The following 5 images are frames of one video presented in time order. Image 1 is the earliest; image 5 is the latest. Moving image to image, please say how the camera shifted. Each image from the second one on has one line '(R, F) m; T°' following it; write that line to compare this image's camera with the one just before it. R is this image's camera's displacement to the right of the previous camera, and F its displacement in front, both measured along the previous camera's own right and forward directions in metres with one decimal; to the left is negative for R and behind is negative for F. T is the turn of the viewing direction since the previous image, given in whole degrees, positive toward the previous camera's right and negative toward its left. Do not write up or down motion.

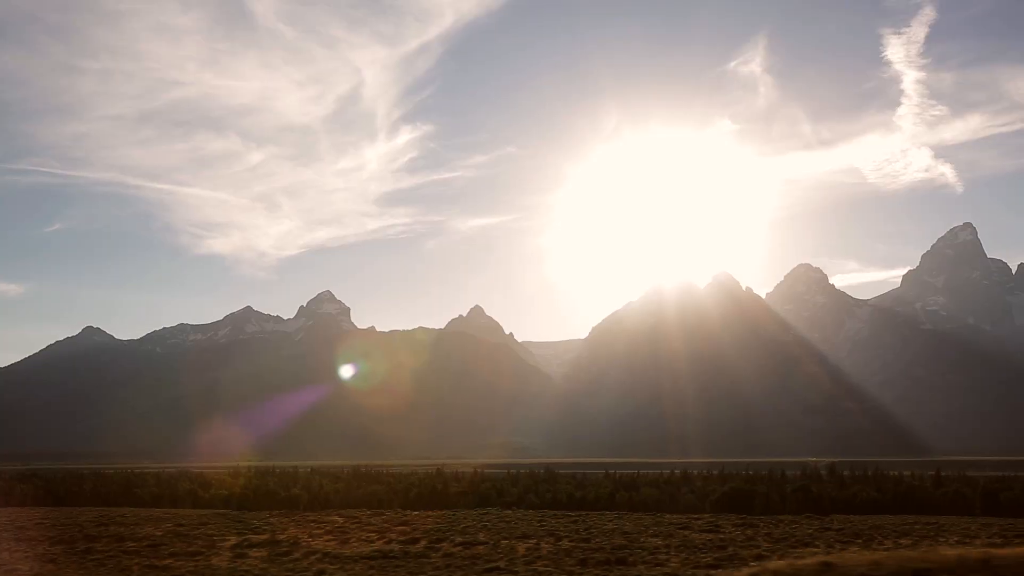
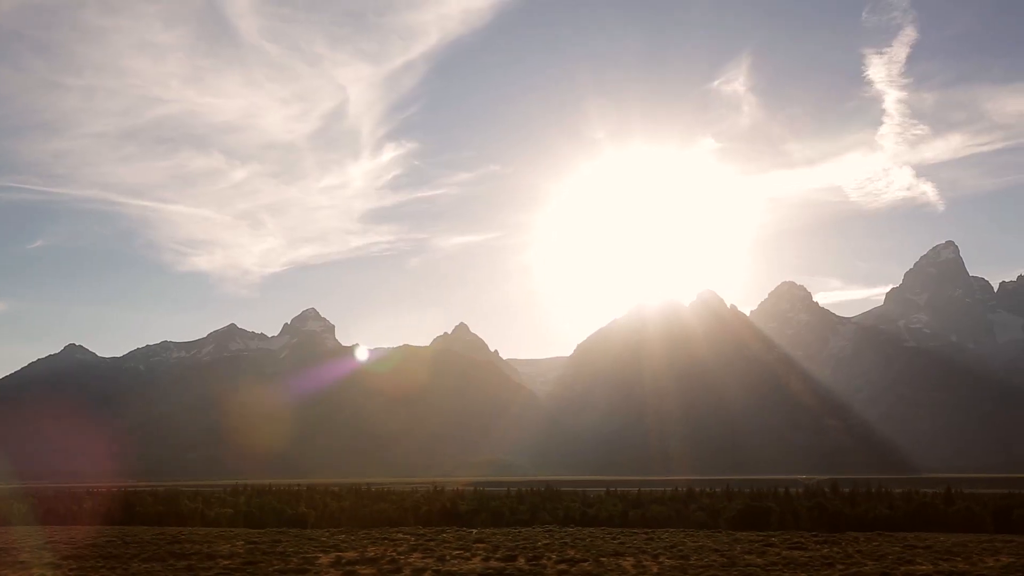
(-1.5, -0.2) m; +1°
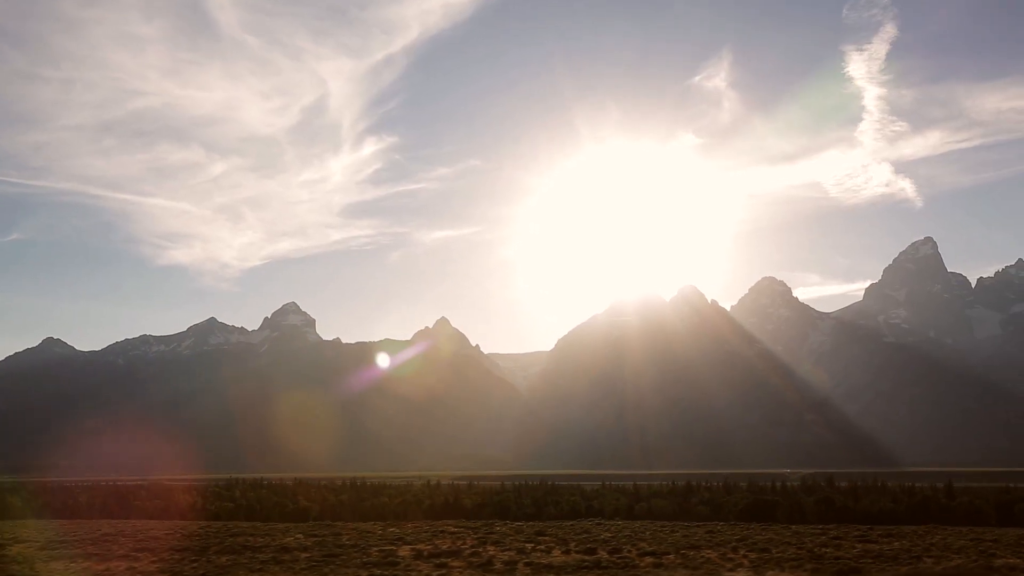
(-1.4, -0.1) m; +1°
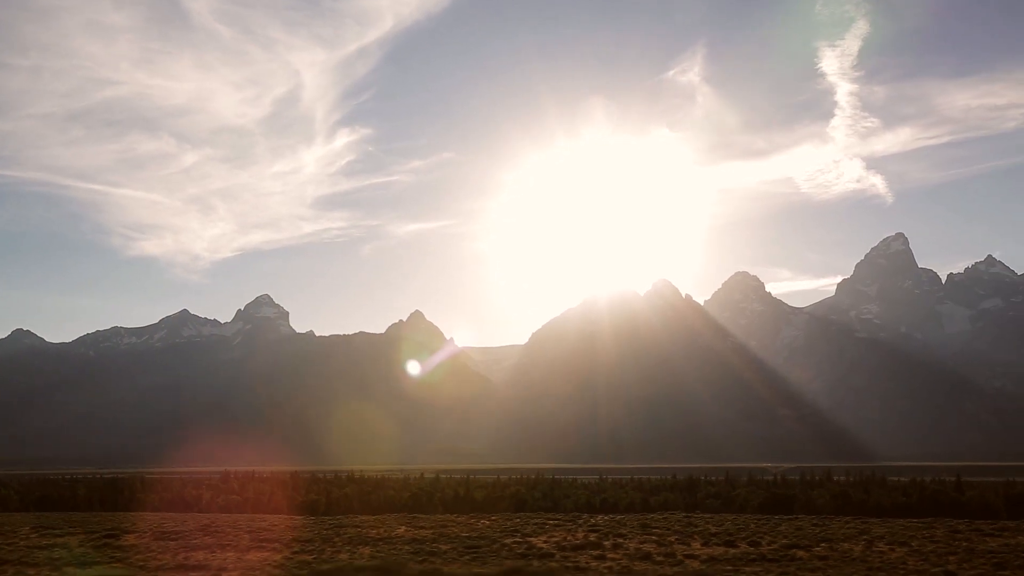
(-2.4, -0.1) m; +2°
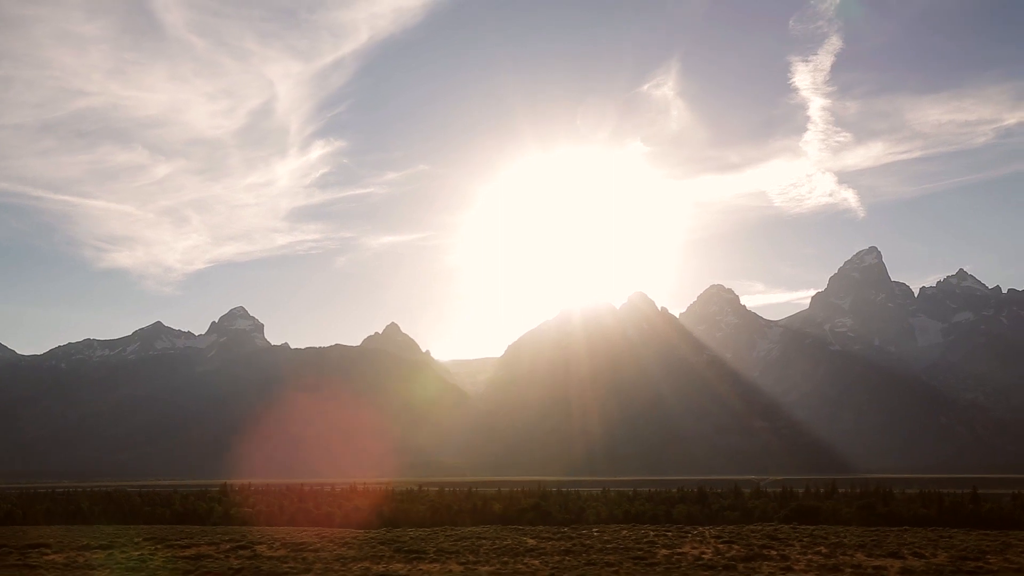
(-1.2, -0.8) m; +1°
